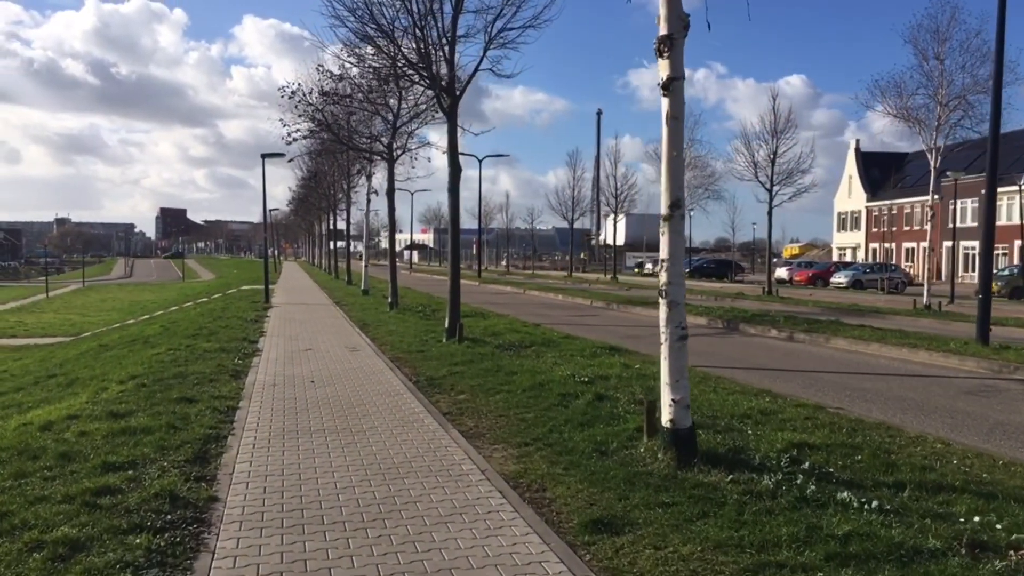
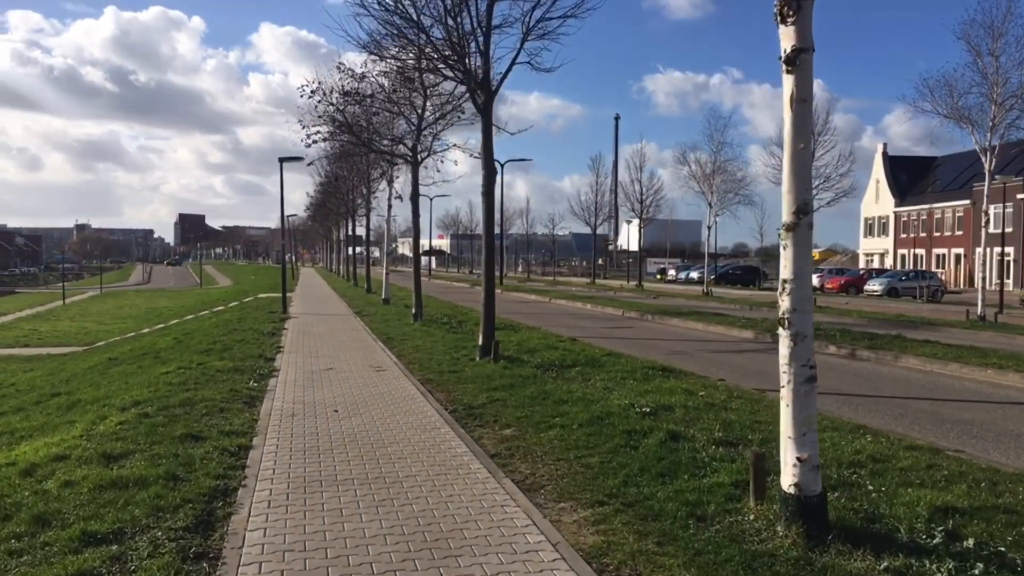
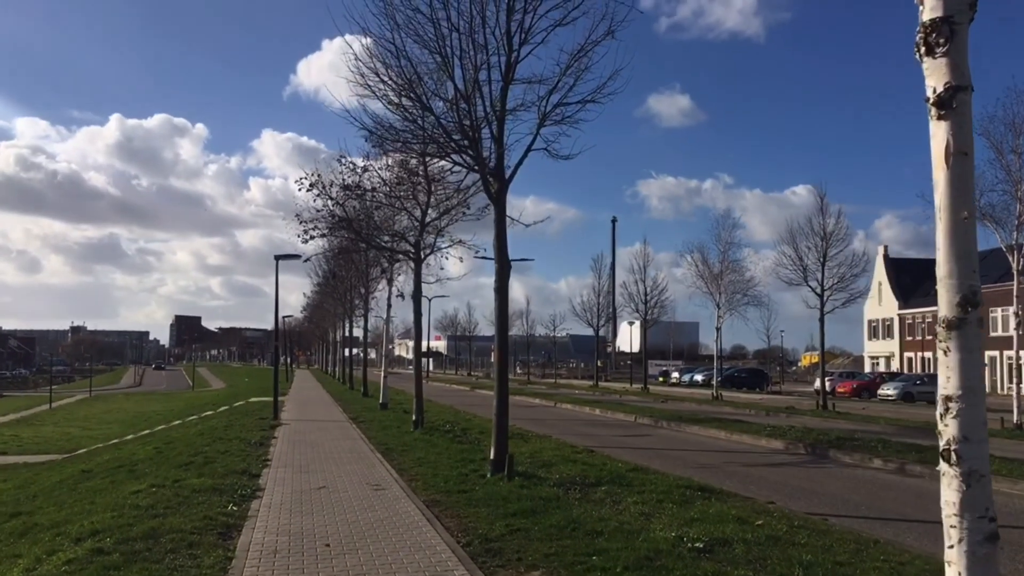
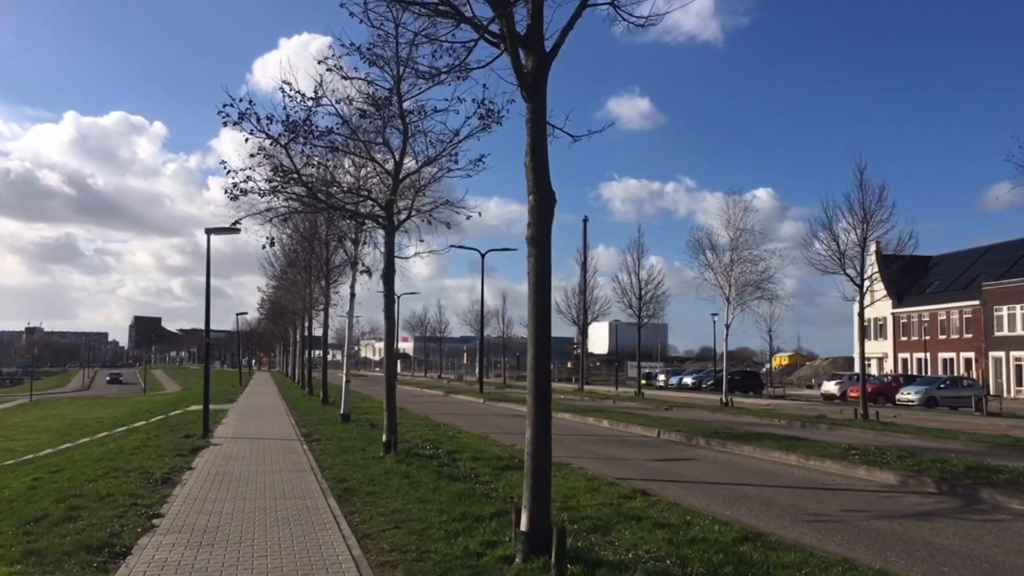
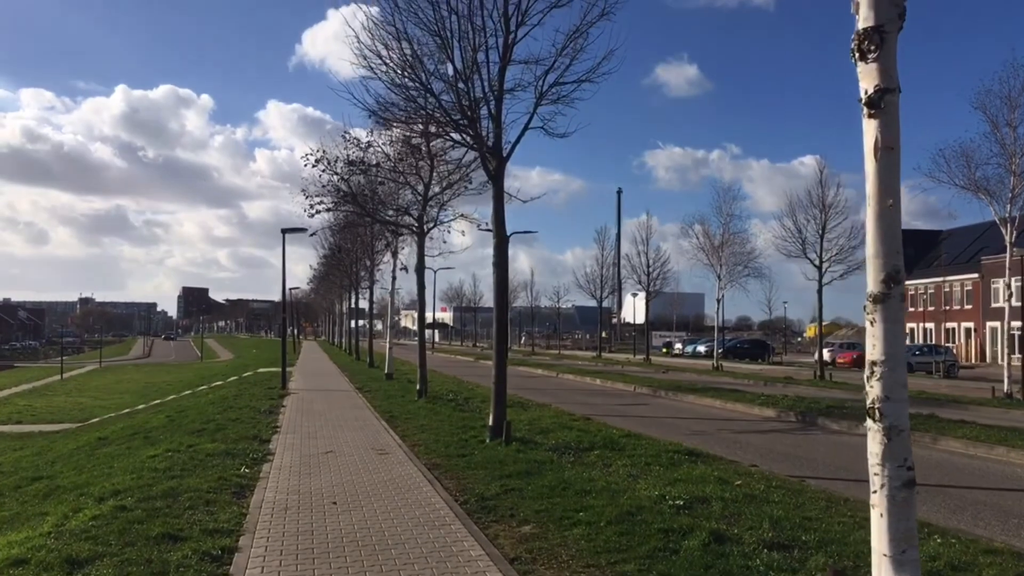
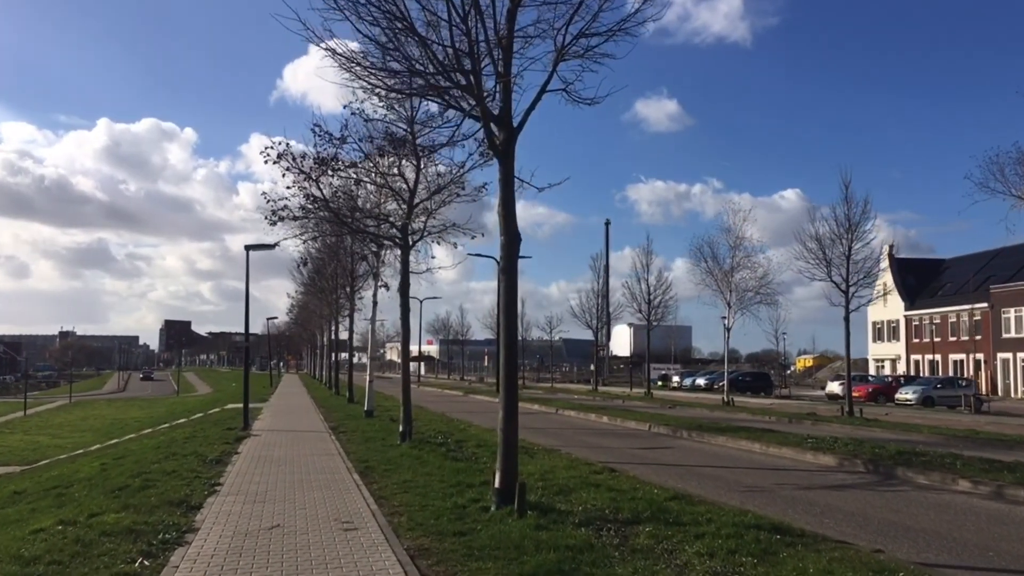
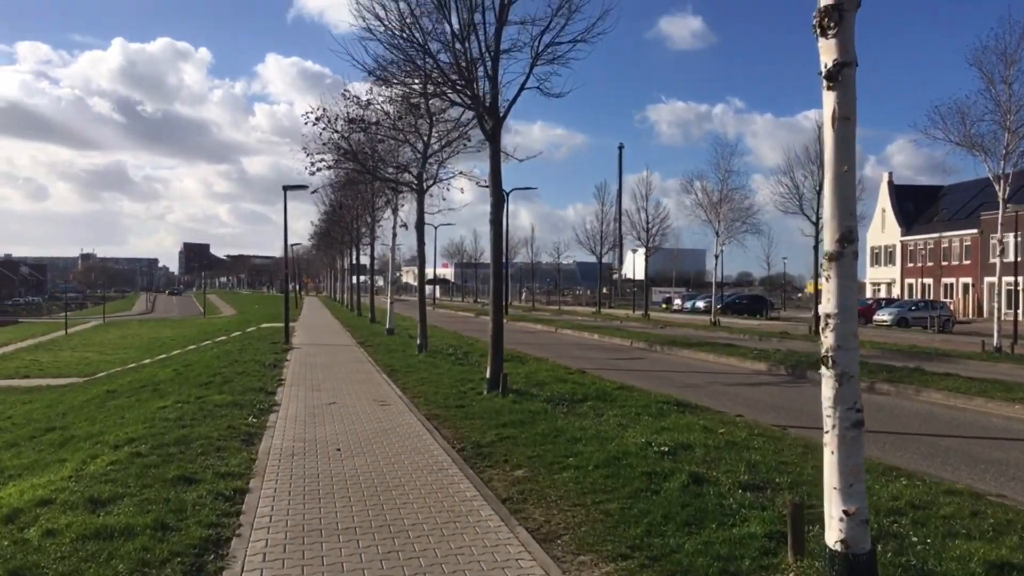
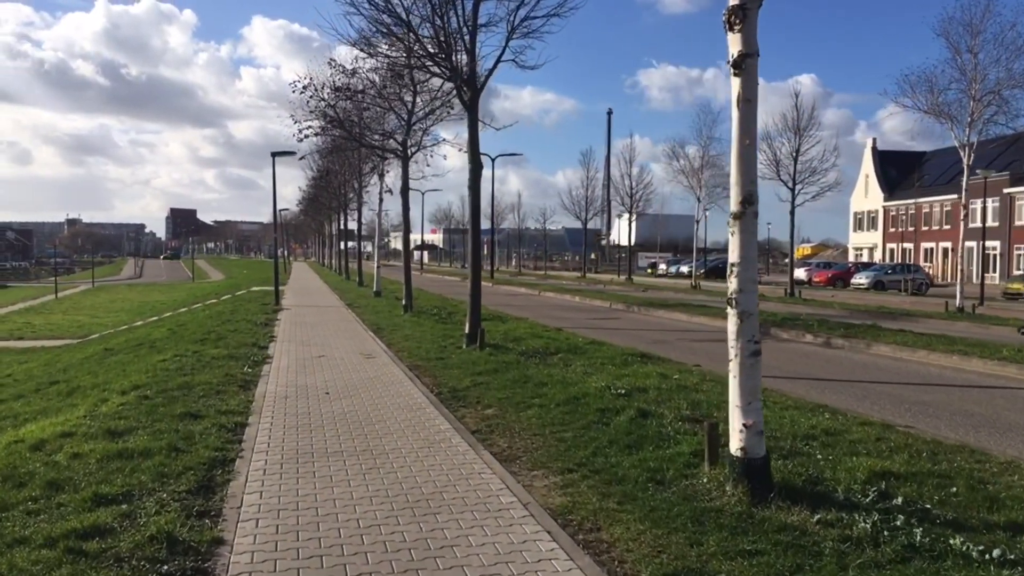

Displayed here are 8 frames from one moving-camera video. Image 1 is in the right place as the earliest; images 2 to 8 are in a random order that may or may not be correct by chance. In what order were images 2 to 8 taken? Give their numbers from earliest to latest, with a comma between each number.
8, 2, 7, 5, 3, 6, 4
